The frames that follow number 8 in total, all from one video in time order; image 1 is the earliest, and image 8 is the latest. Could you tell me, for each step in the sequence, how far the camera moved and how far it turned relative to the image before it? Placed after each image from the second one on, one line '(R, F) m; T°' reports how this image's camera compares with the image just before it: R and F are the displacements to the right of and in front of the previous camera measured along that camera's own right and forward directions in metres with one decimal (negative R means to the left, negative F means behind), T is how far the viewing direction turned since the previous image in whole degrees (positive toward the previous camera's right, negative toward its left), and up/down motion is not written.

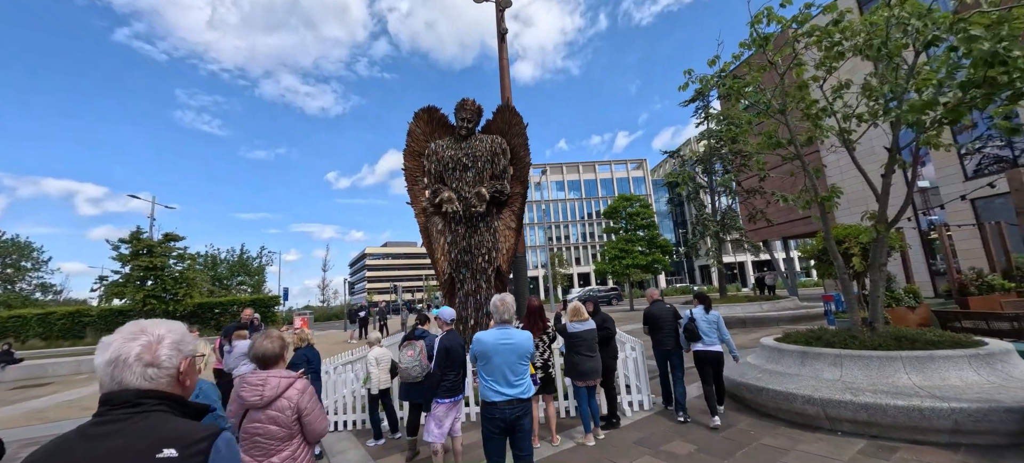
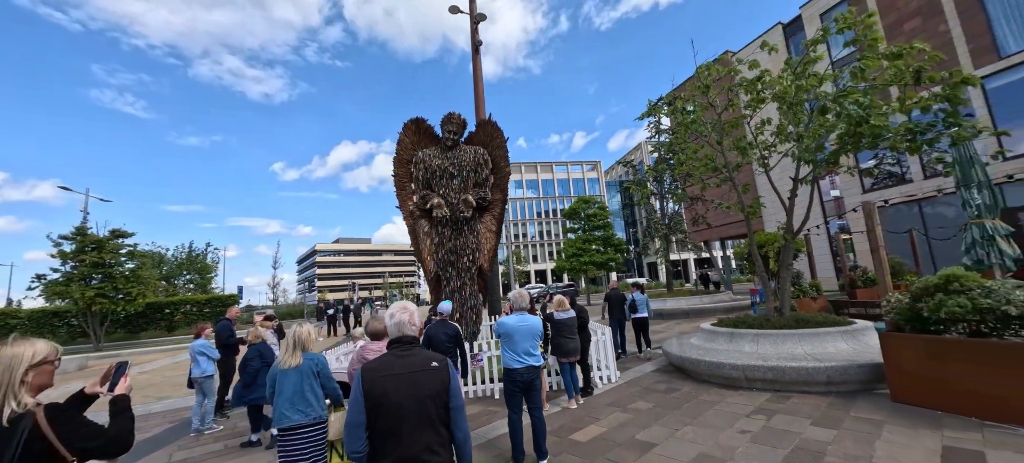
(-0.6, -0.8) m; +7°
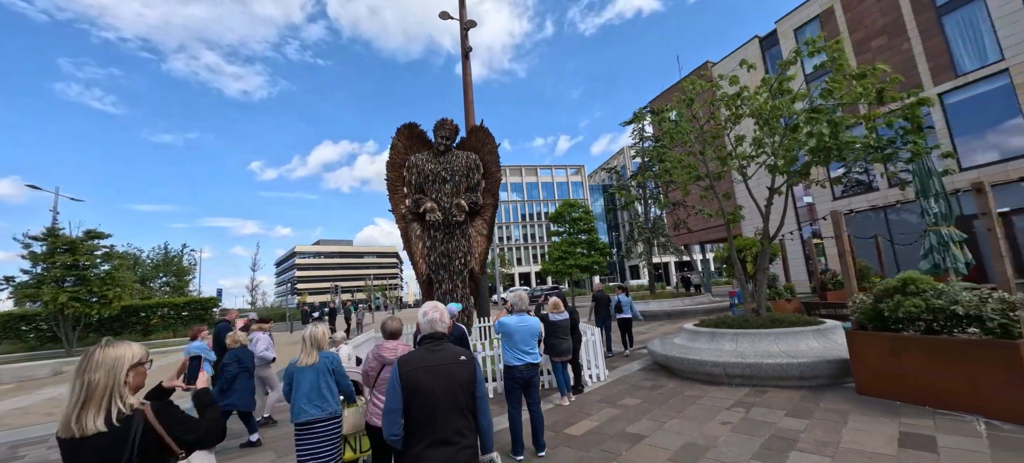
(-0.2, -0.2) m; +2°
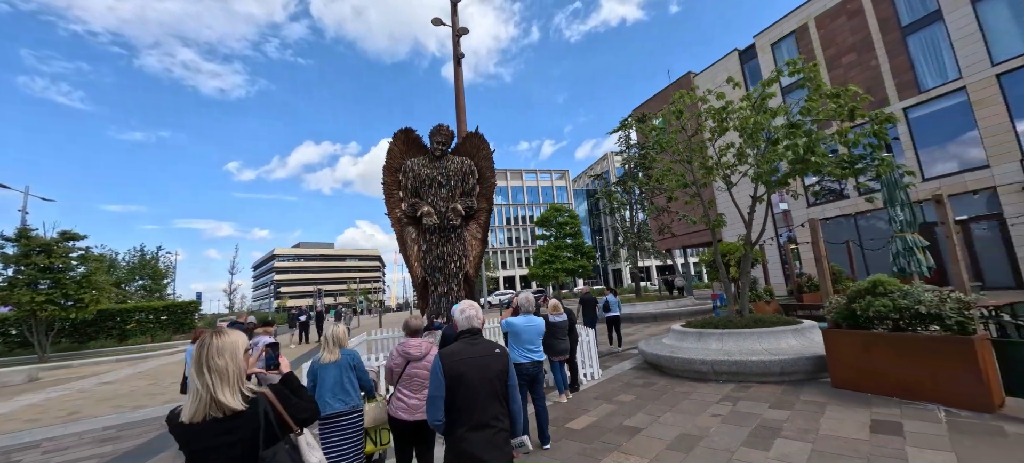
(-0.2, -0.2) m; +2°
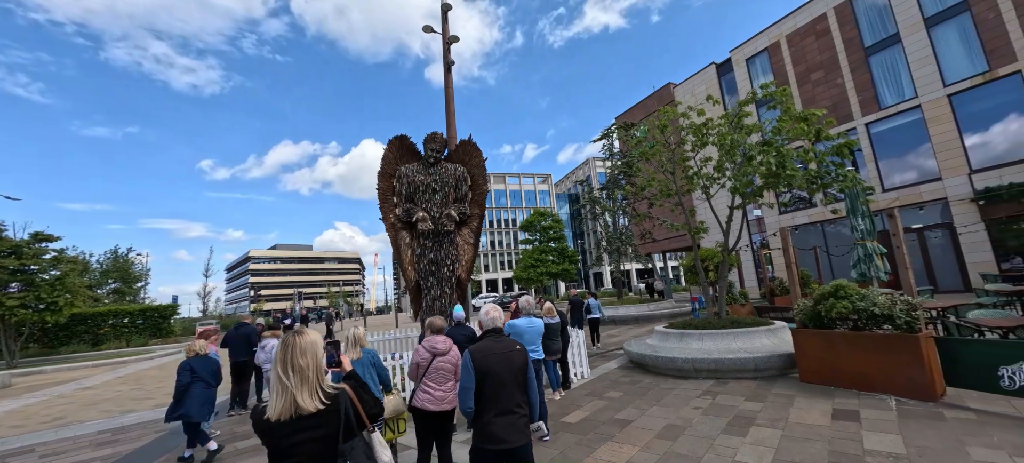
(-0.2, -0.3) m; +3°
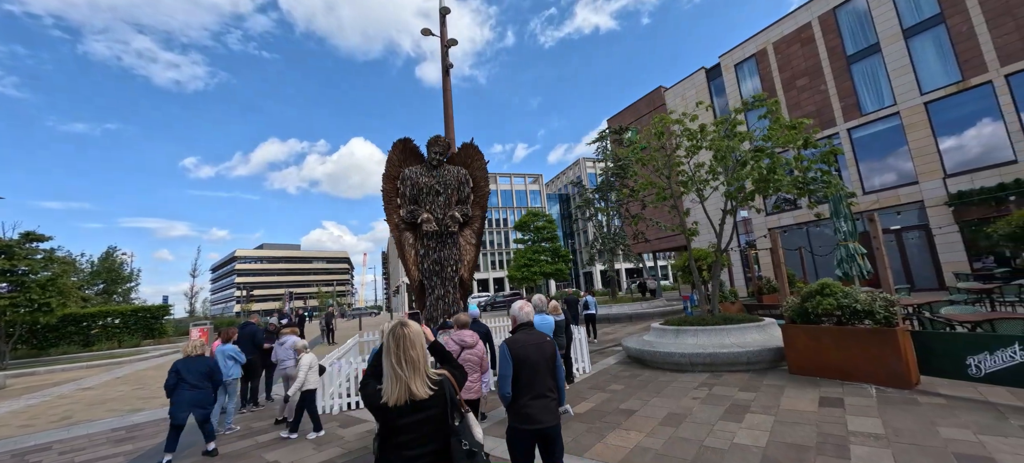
(-0.3, -0.3) m; +2°
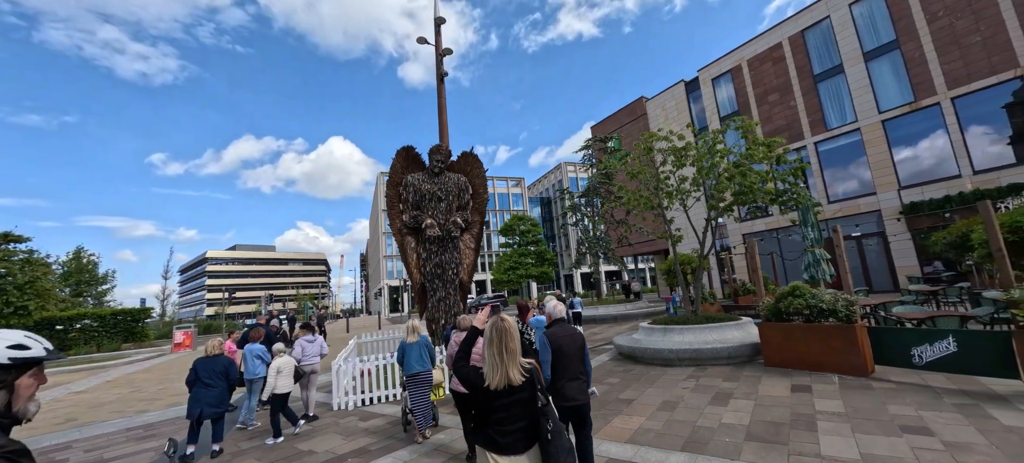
(-0.4, -0.5) m; +3°
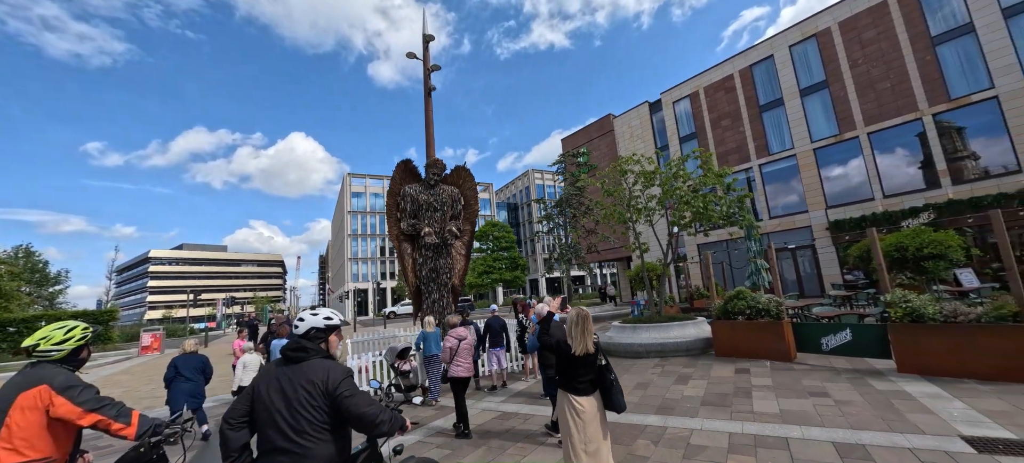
(-0.7, -1.0) m; +5°
